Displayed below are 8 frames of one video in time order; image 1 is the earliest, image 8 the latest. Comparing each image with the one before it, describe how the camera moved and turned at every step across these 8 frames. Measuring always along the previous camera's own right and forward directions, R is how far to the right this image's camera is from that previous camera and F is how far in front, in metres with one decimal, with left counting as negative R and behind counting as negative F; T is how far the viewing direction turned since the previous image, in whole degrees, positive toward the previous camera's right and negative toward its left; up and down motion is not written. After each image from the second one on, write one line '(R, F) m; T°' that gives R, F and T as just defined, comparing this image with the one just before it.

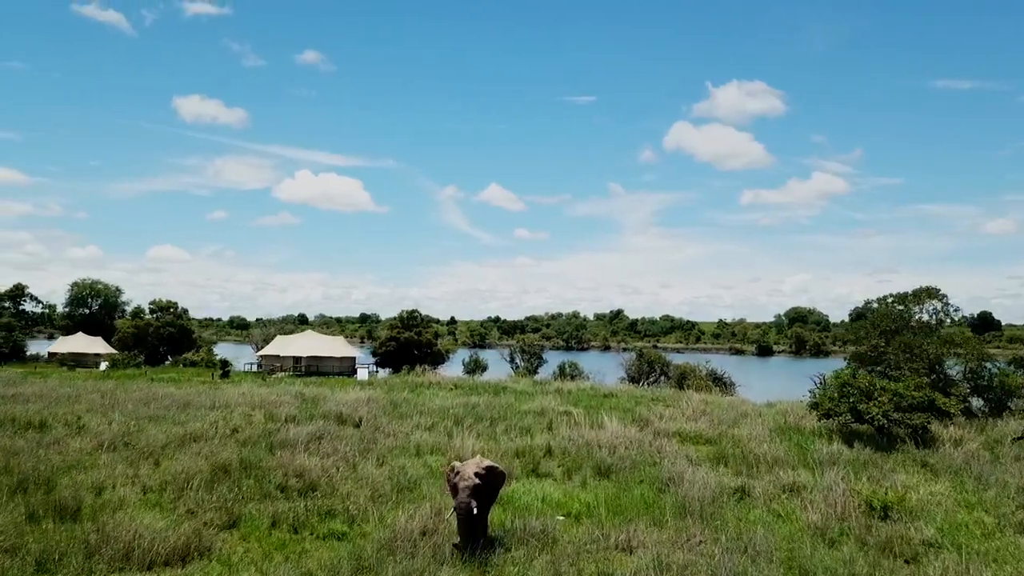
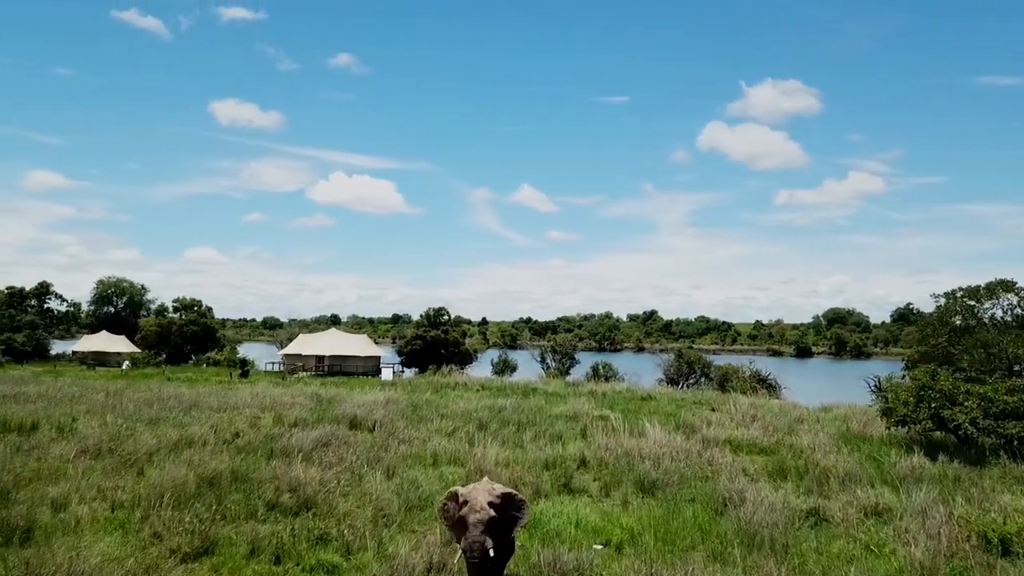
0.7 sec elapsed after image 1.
(+0.1, +1.8) m; -3°
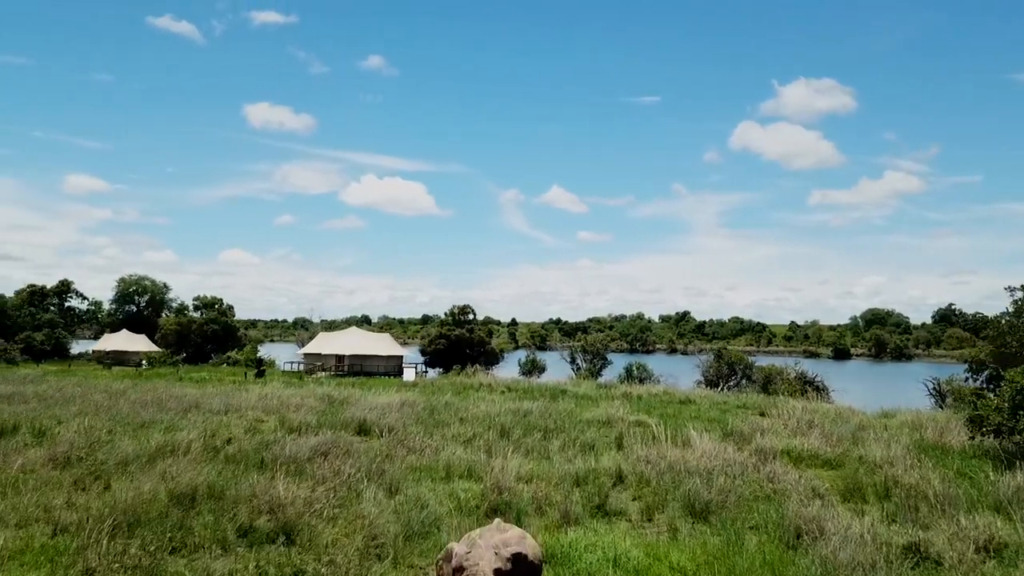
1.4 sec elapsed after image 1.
(+0.1, +1.8) m; -3°
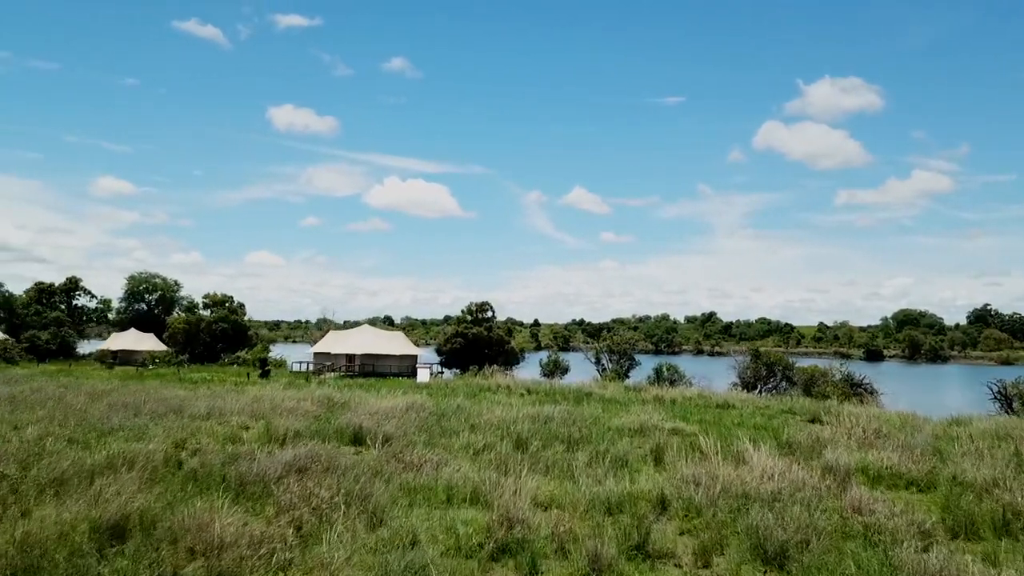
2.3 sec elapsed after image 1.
(+0.1, +2.2) m; -2°
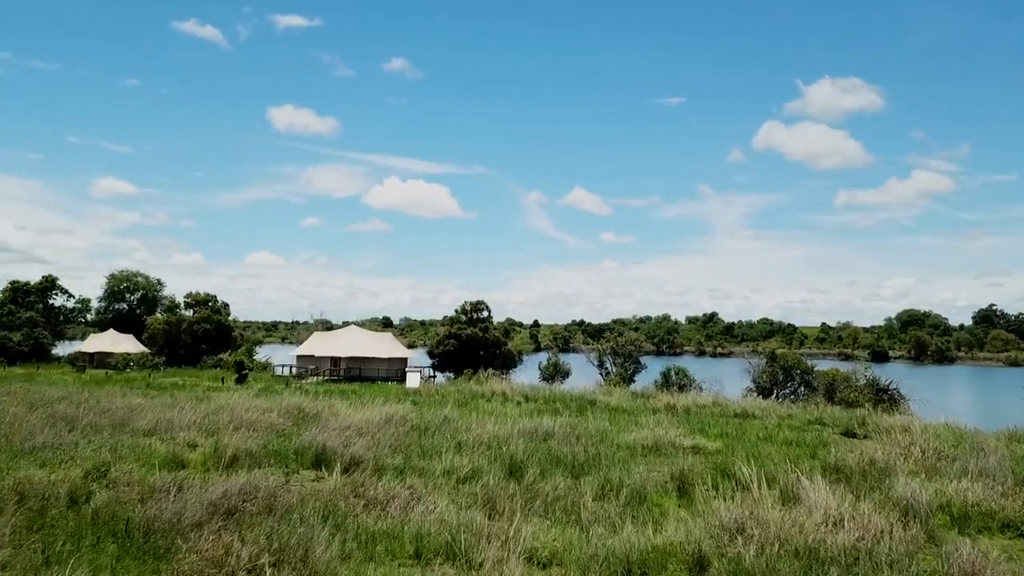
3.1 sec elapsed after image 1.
(+0.1, +2.2) m; 0°
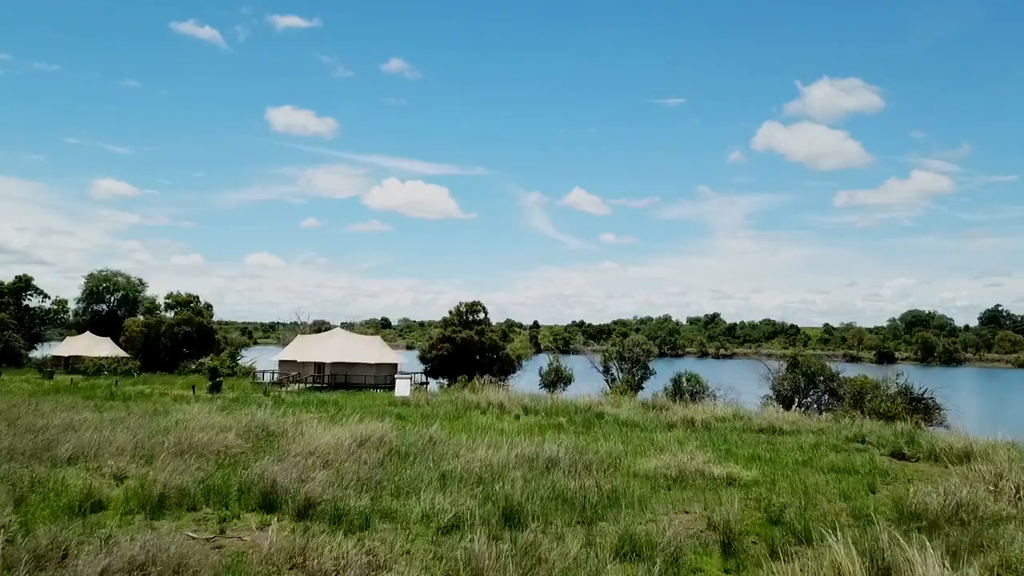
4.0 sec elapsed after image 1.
(+0.1, +2.3) m; 0°
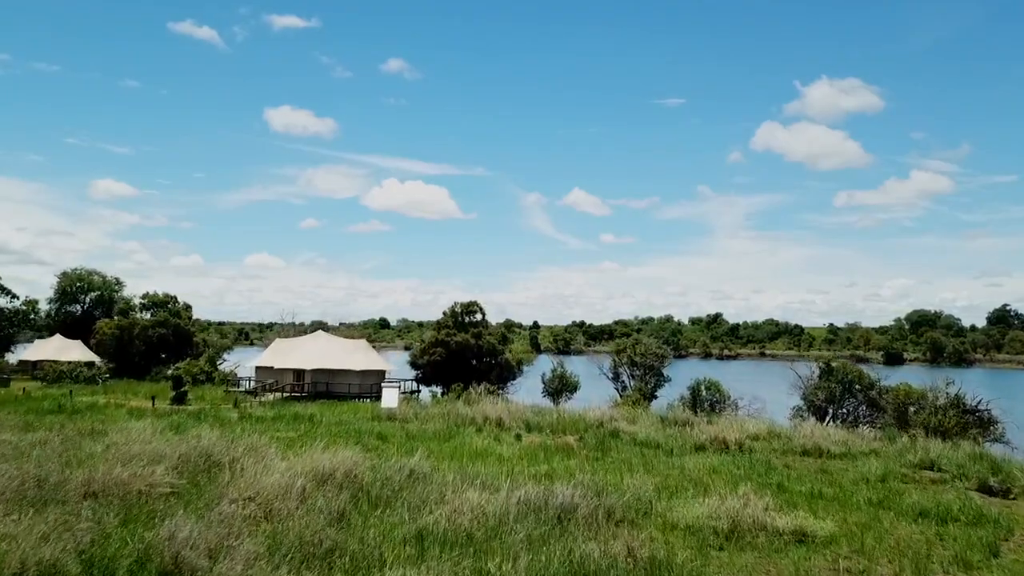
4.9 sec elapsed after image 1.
(0.0, +2.7) m; 0°
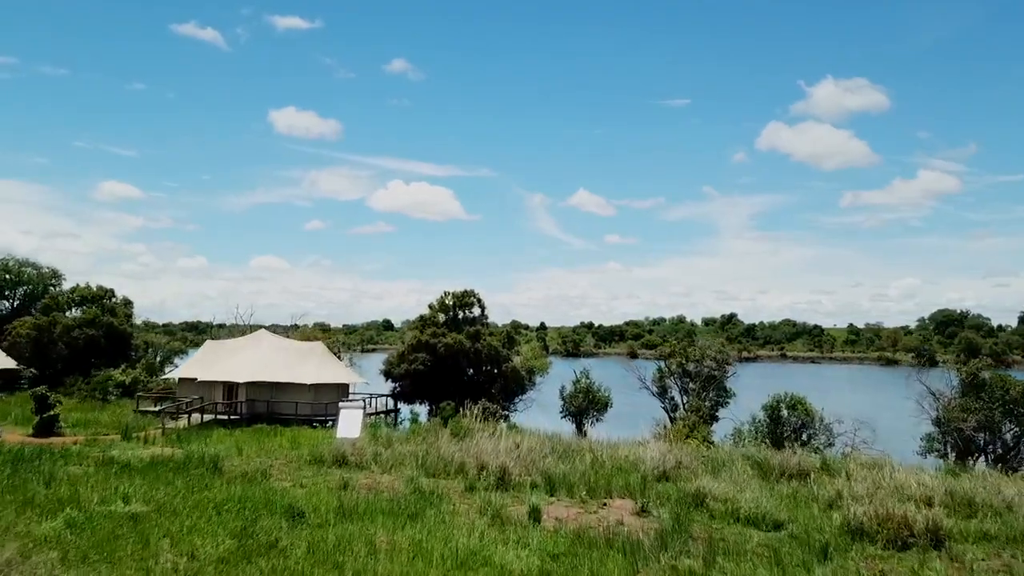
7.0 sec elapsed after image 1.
(-0.1, +6.9) m; -1°
